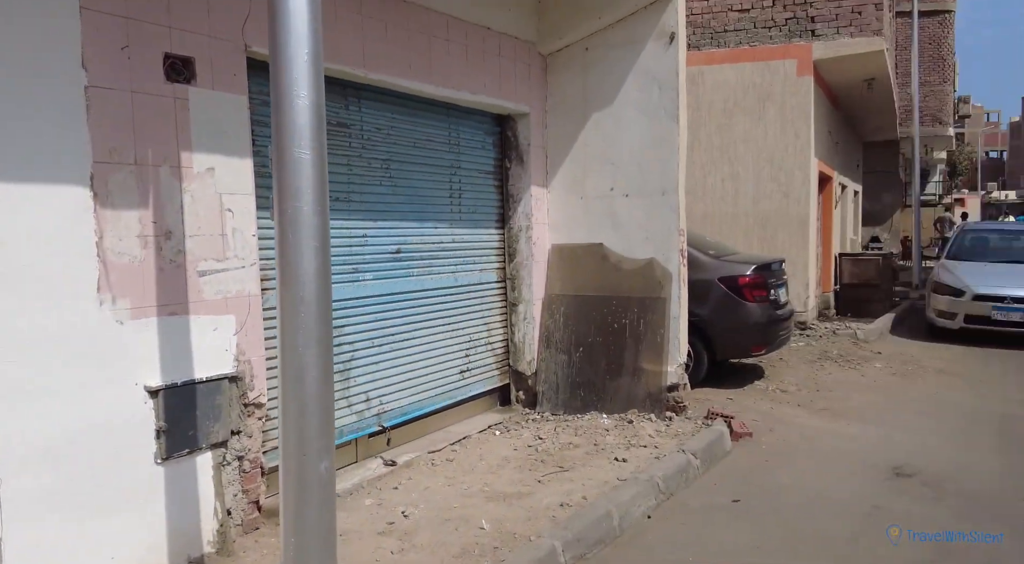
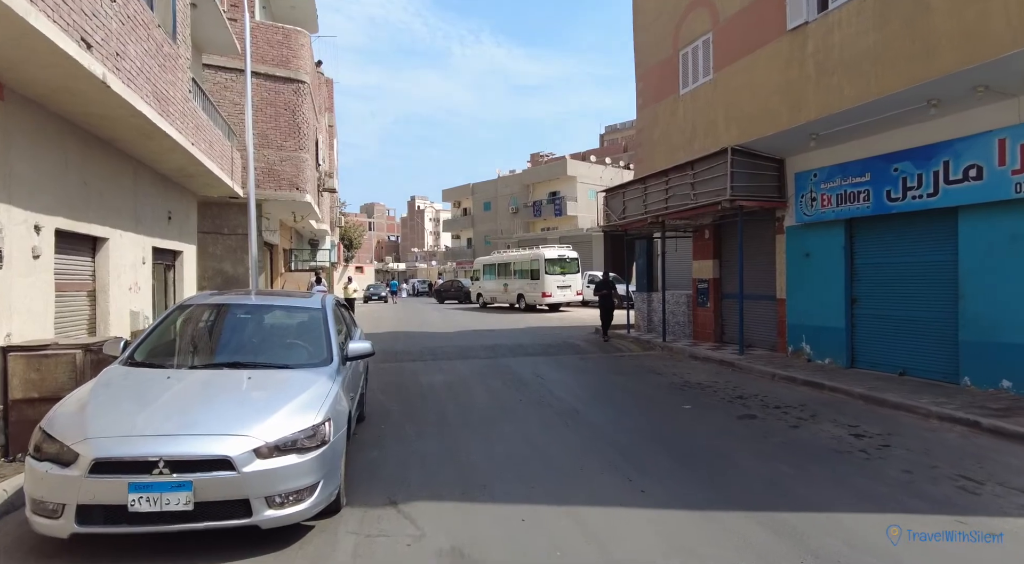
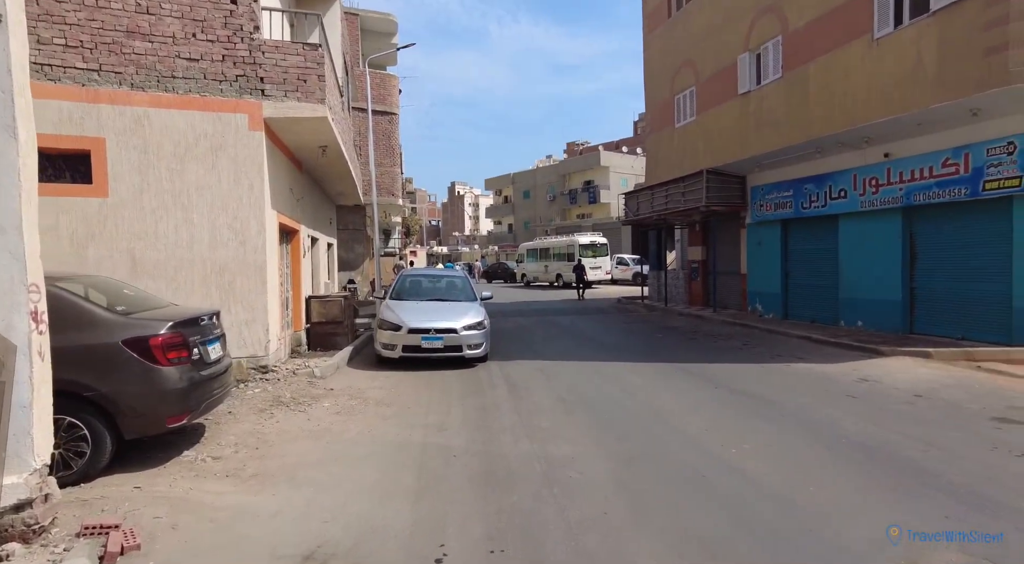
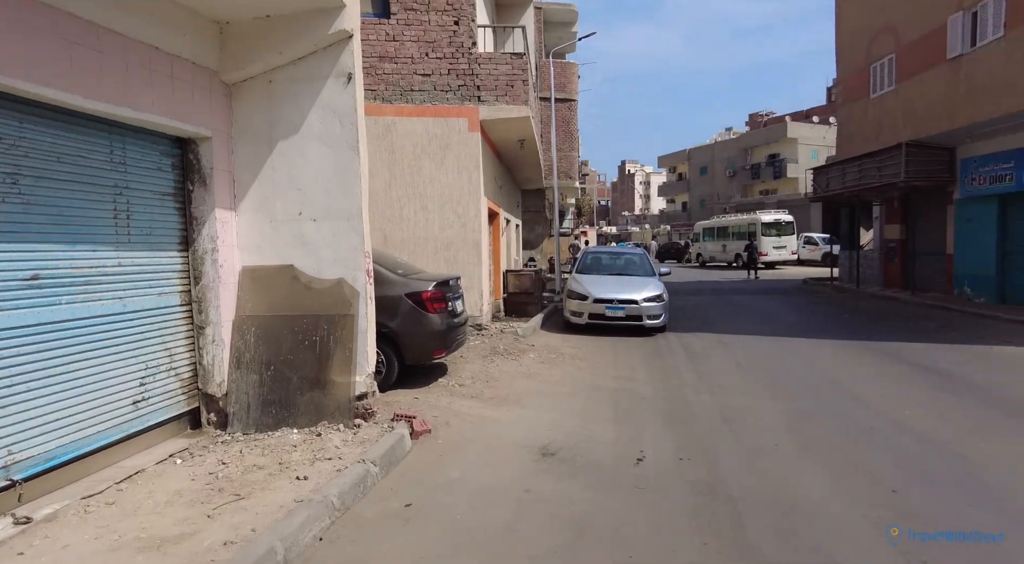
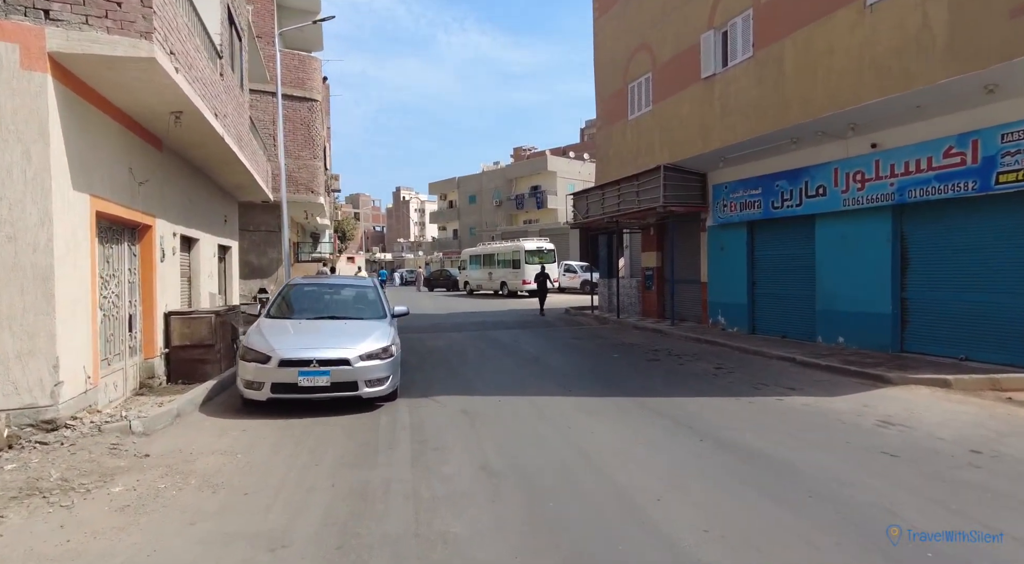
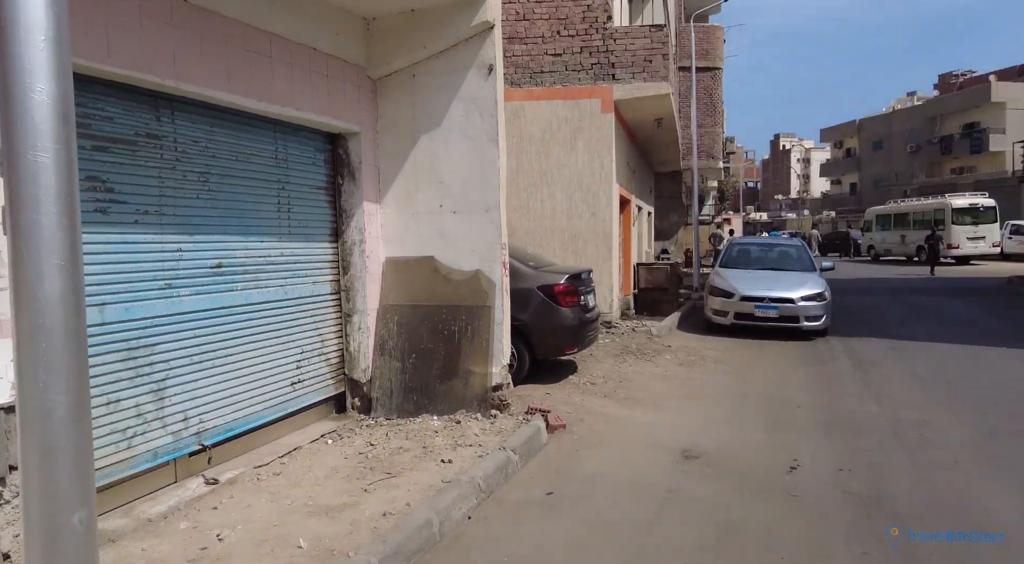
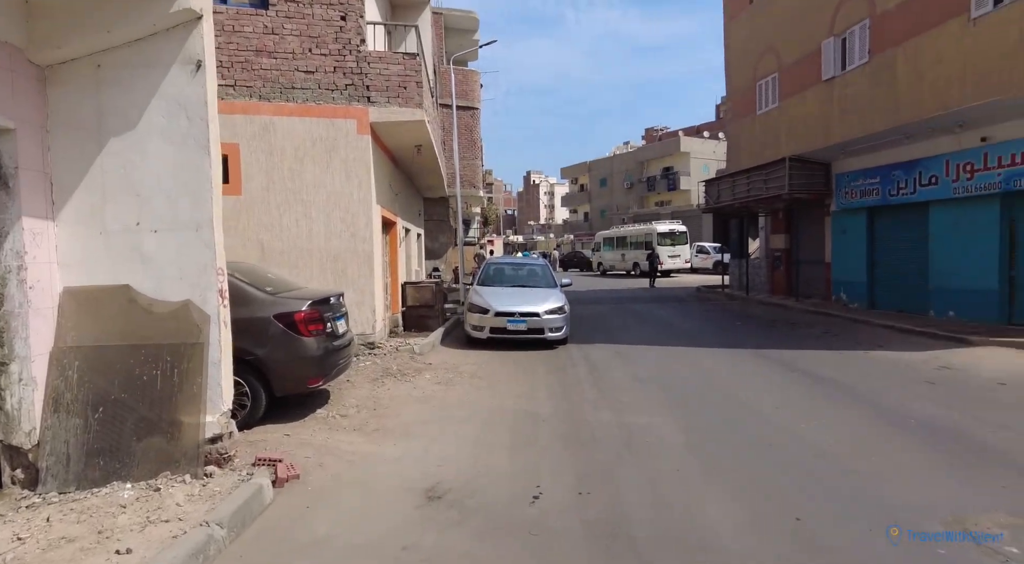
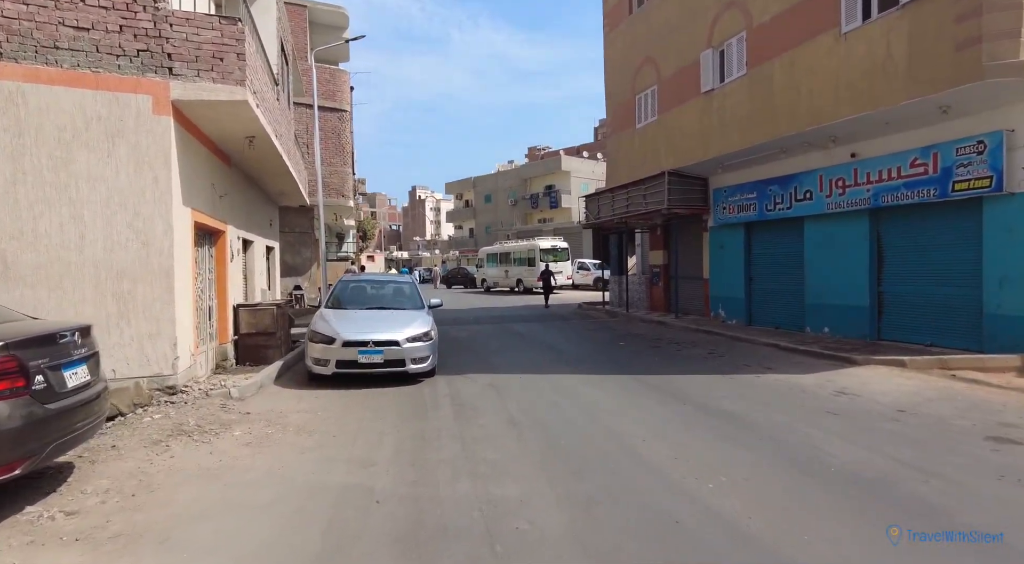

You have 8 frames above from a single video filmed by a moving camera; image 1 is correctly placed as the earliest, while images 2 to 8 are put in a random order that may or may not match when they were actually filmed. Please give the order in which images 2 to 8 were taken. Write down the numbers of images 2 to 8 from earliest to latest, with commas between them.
6, 4, 7, 3, 8, 5, 2
